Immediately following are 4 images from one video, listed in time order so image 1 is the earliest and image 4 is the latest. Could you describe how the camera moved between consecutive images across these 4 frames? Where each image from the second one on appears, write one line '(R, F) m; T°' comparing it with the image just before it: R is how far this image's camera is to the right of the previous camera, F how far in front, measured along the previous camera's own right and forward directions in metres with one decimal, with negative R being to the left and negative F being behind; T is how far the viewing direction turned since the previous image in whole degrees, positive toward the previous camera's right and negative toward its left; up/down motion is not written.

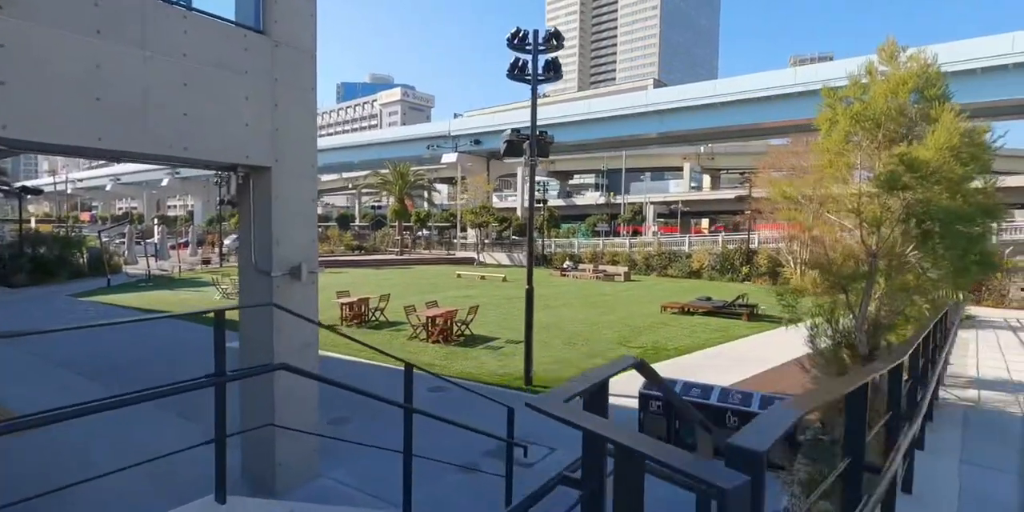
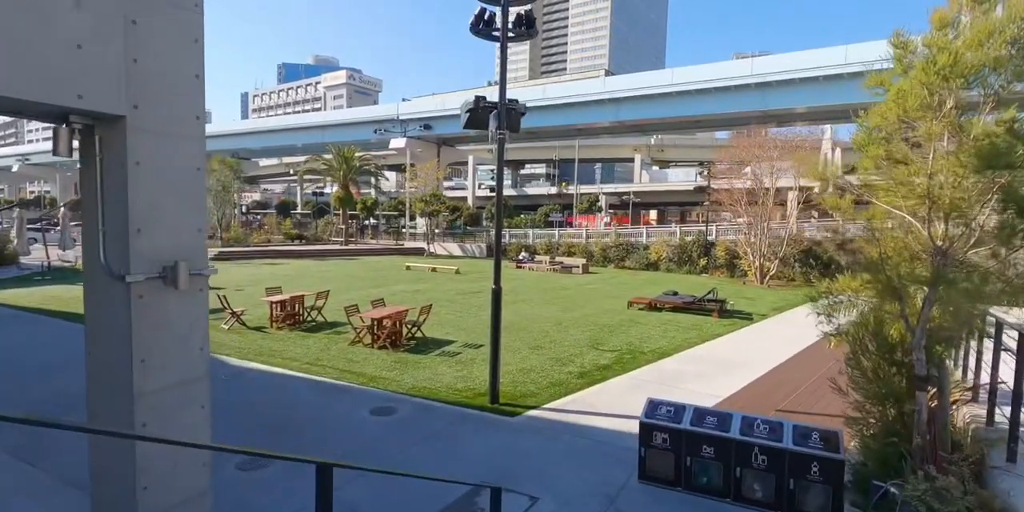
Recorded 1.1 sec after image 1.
(-0.2, +1.7) m; +5°
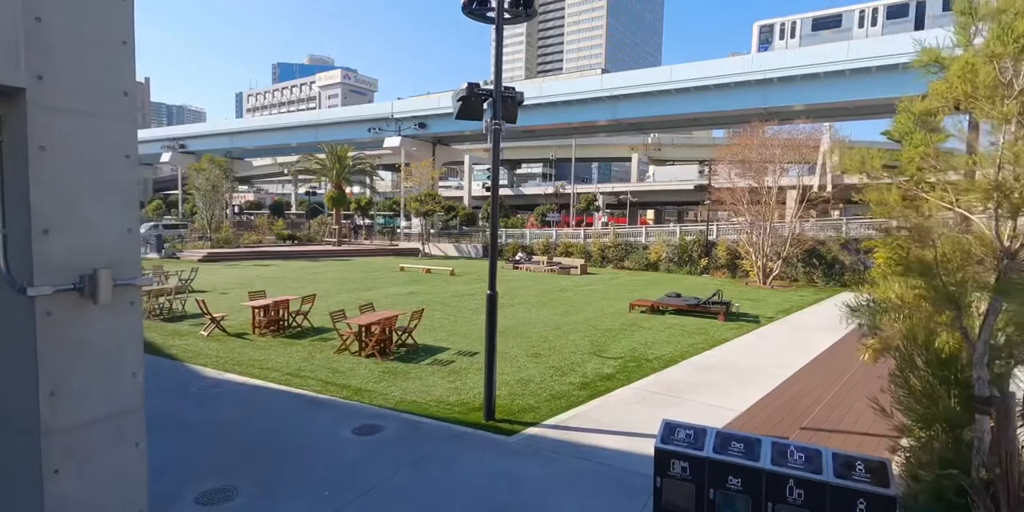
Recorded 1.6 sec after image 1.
(0.0, +0.7) m; 0°
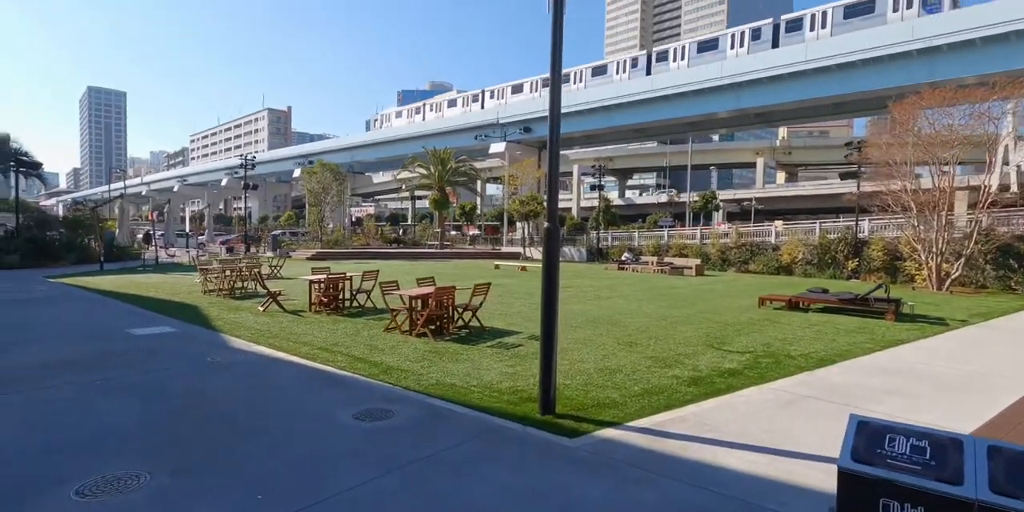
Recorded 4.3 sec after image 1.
(+0.4, +2.5) m; -12°
